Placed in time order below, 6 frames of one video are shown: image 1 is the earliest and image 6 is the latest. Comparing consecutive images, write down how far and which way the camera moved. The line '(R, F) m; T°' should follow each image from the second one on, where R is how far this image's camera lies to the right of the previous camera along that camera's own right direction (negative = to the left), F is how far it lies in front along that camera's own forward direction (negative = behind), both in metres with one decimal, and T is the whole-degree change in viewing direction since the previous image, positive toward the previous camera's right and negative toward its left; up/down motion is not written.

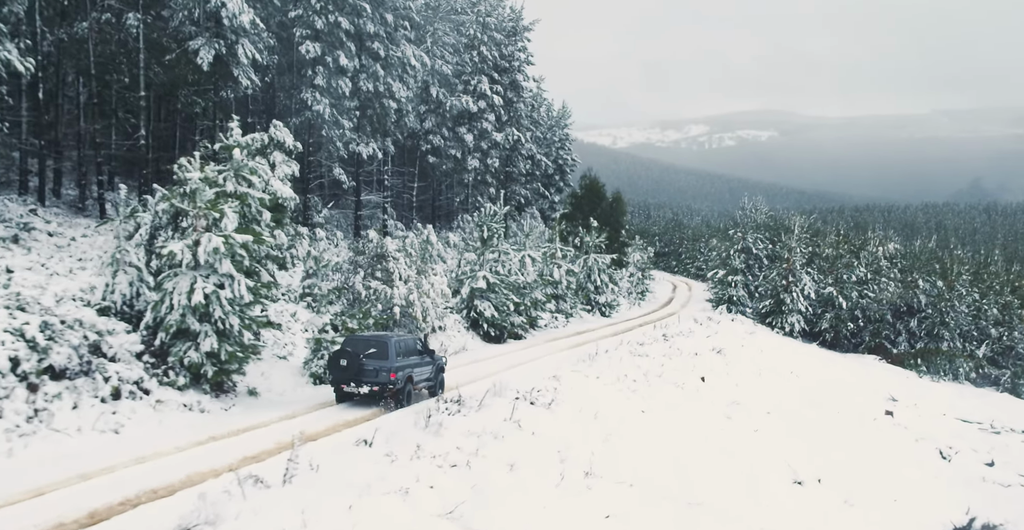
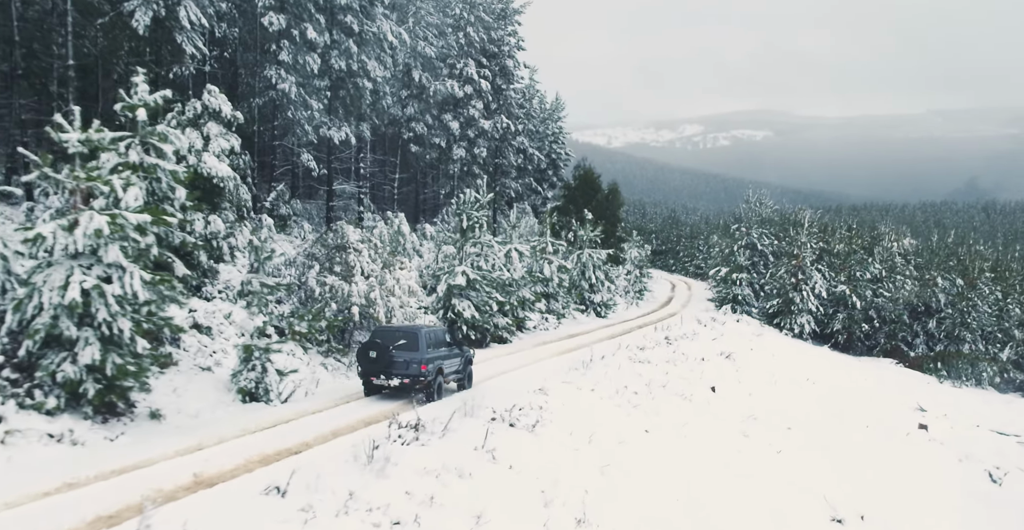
(+0.4, +3.3) m; 0°
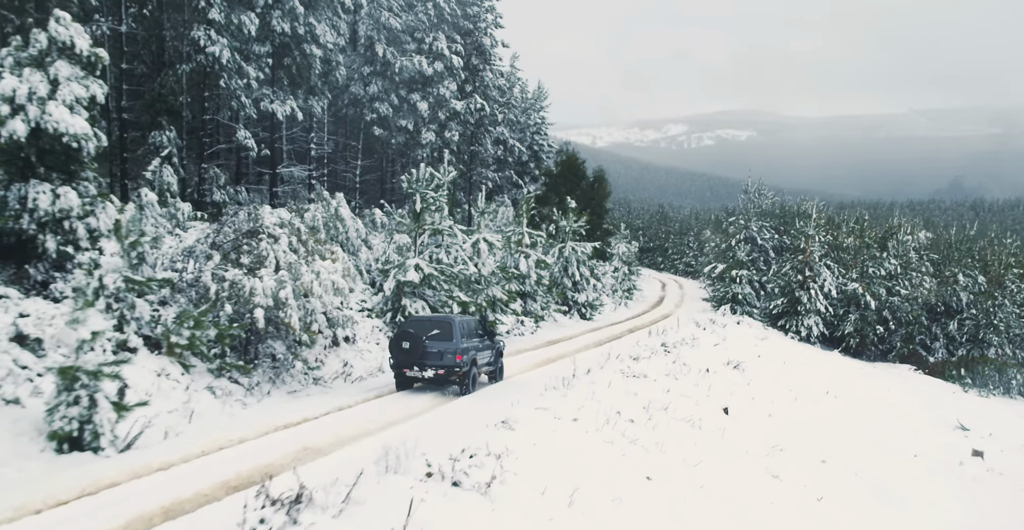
(+0.5, +4.6) m; +1°
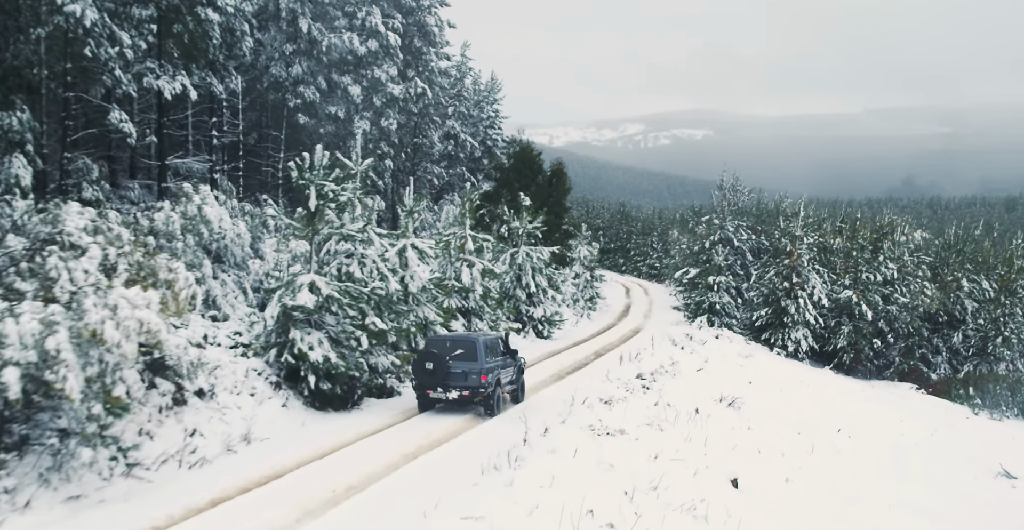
(+0.6, +5.1) m; +3°
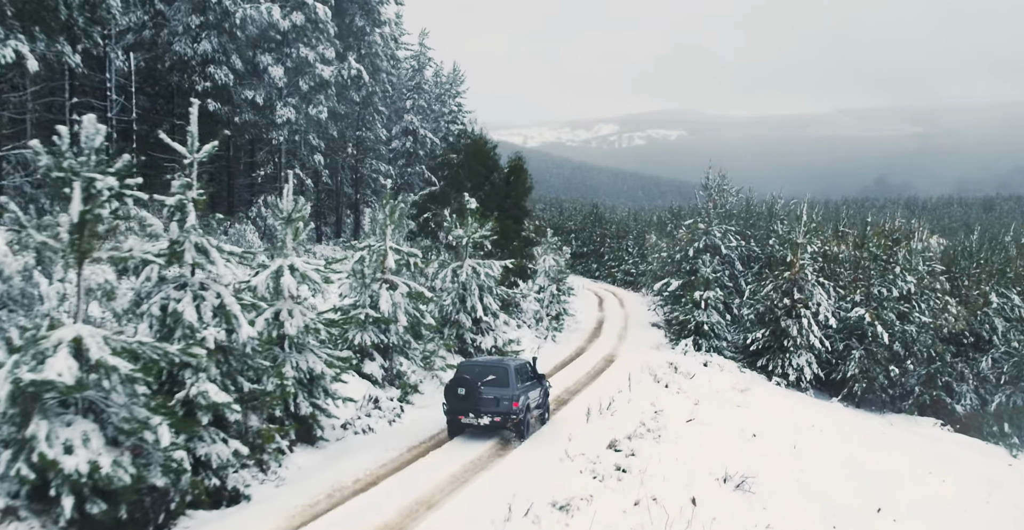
(+1.0, +5.5) m; +2°
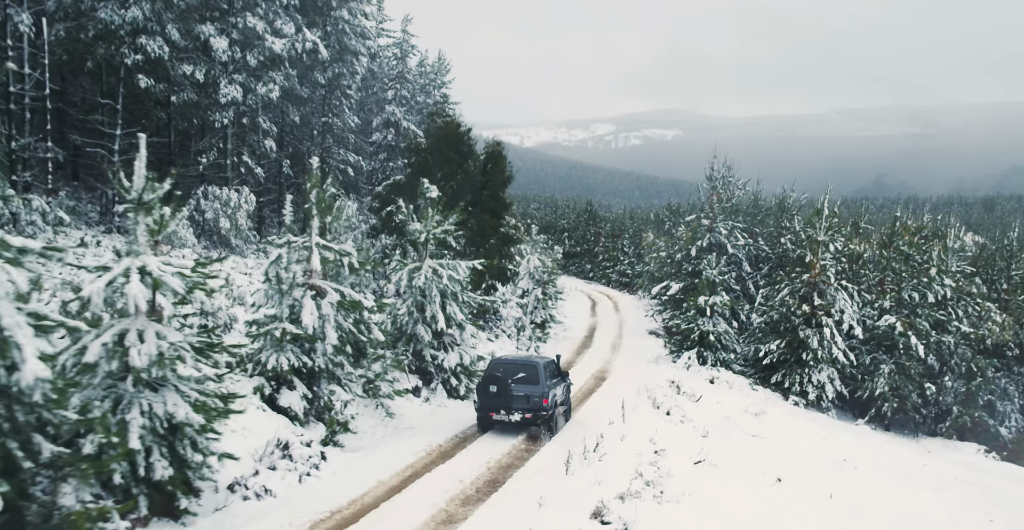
(+0.7, +4.0) m; 0°
